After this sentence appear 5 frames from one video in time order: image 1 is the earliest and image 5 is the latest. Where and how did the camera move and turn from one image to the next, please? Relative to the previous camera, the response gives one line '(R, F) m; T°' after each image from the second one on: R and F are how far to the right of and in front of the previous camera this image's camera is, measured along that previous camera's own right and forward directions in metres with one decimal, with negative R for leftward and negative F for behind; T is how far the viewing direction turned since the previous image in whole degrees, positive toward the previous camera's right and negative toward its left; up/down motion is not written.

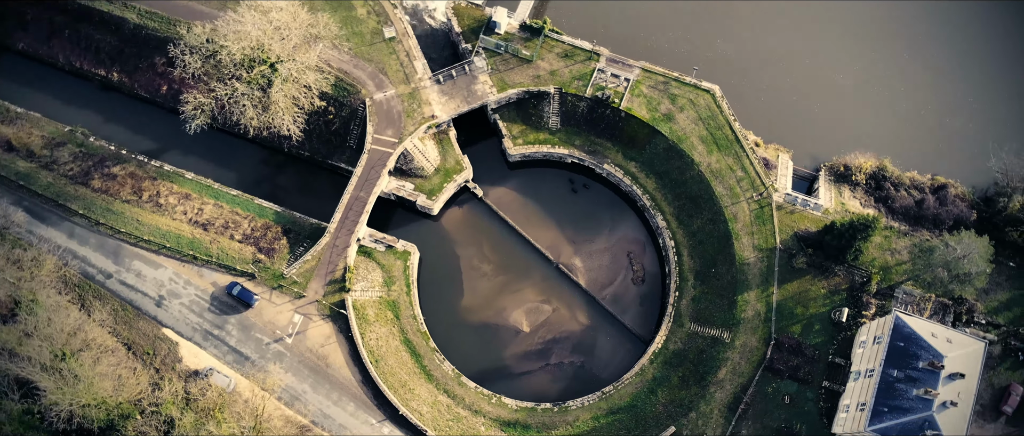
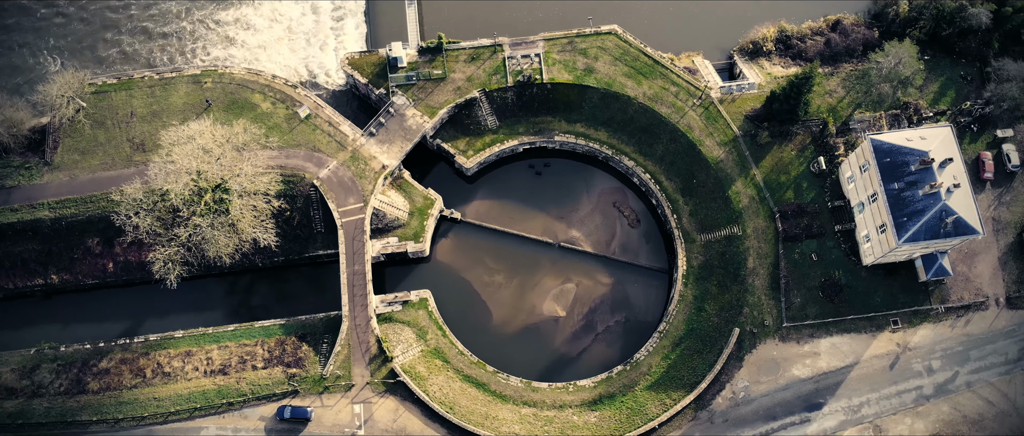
(-8.8, -0.5) m; +8°
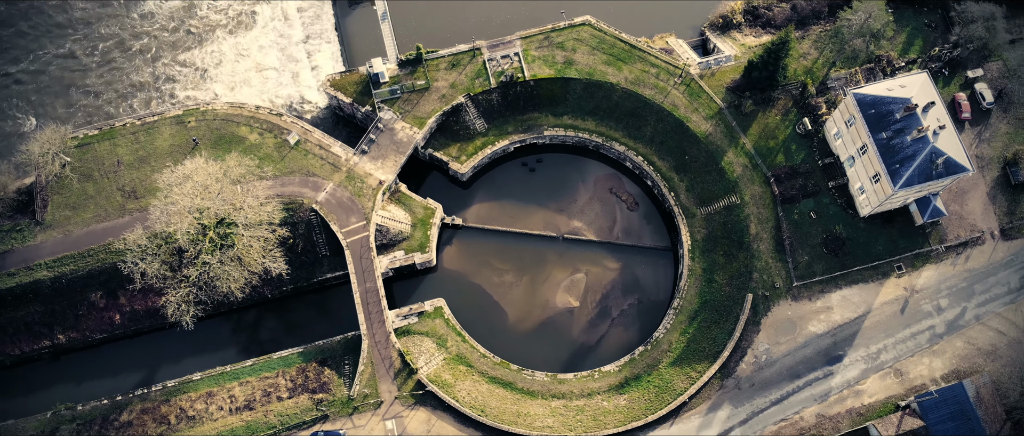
(-3.4, -0.5) m; +3°
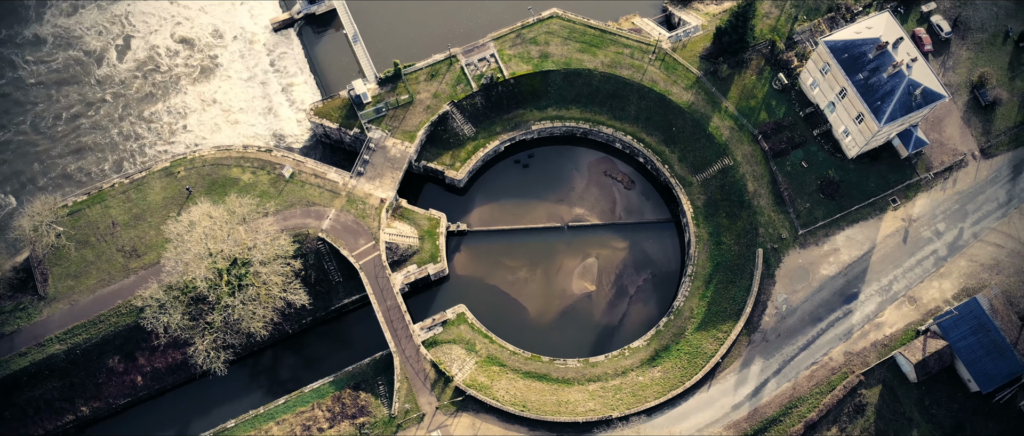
(-4.7, -0.7) m; +3°
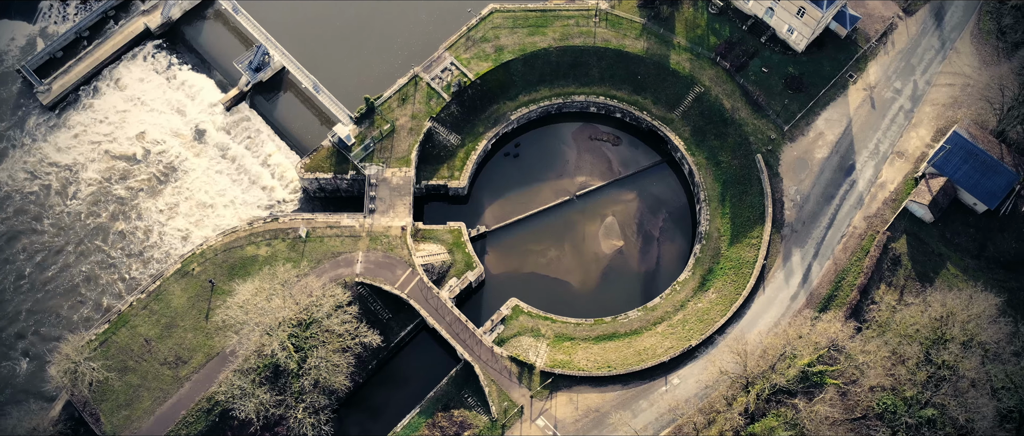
(-11.6, -1.3) m; +8°
